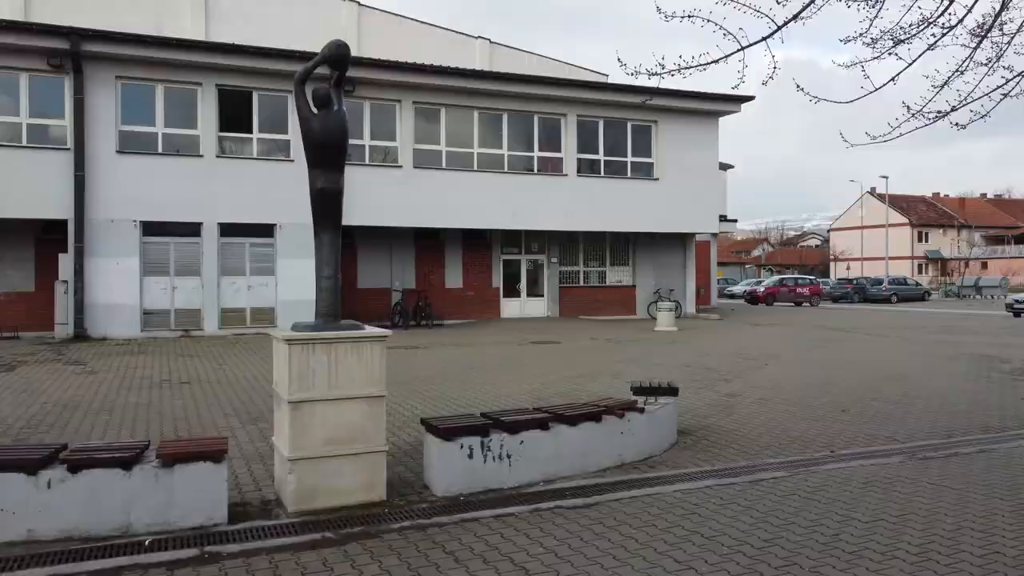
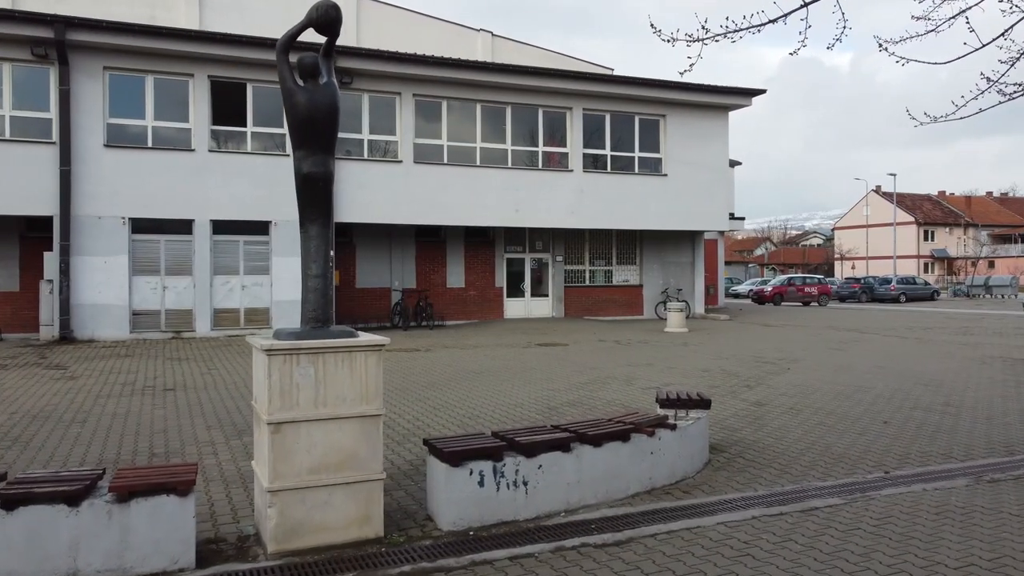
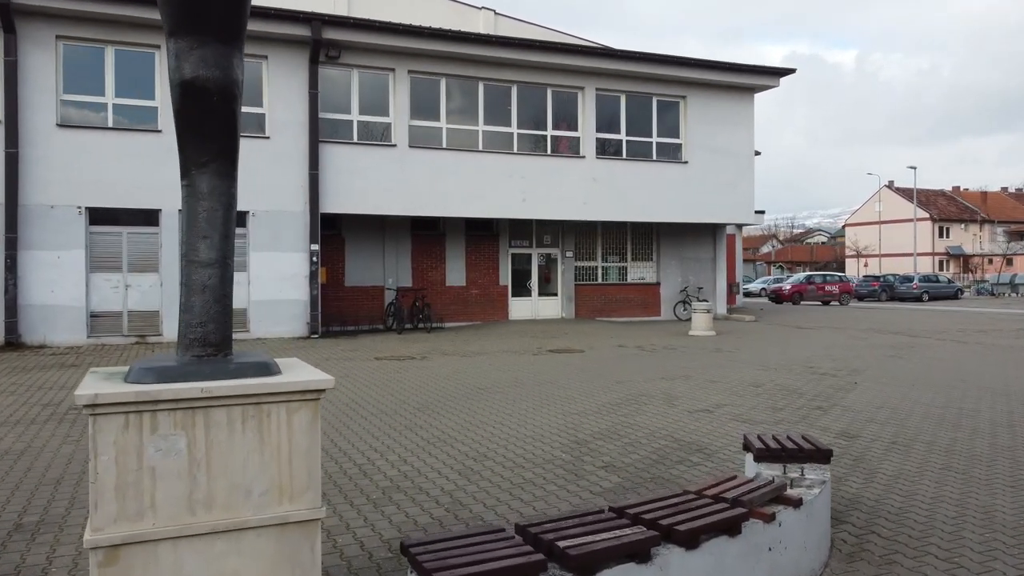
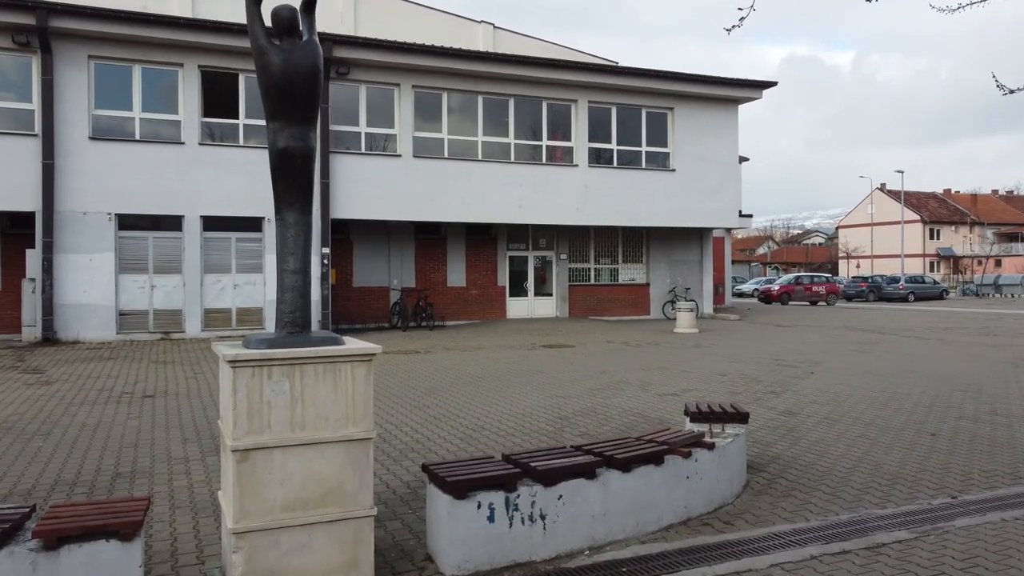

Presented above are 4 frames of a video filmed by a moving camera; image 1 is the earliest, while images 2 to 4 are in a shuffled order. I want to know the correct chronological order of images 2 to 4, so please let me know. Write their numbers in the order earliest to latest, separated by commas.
2, 4, 3
